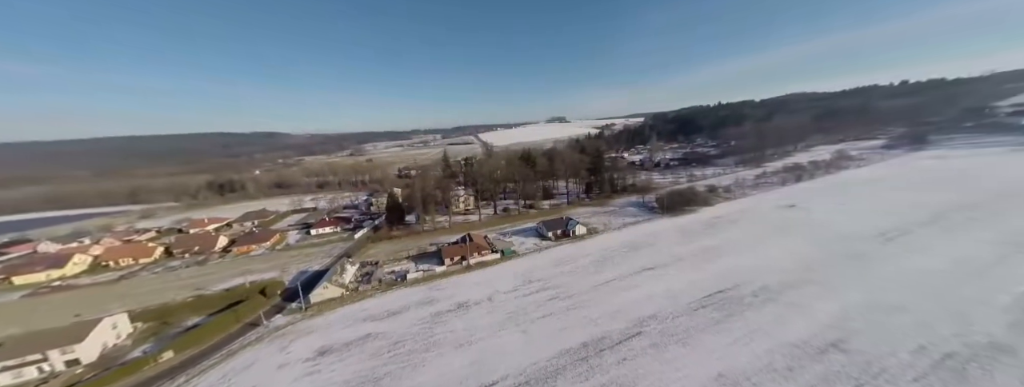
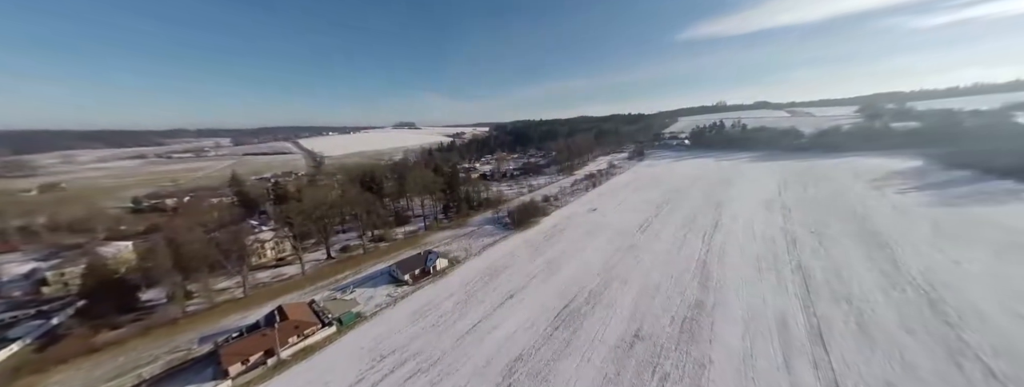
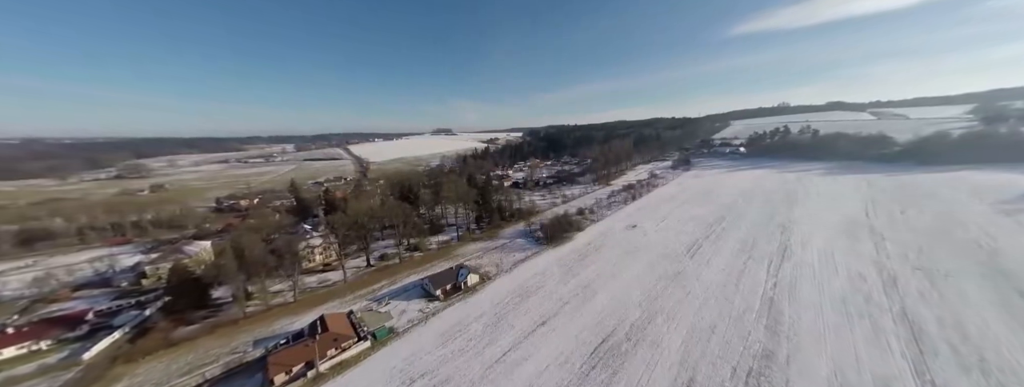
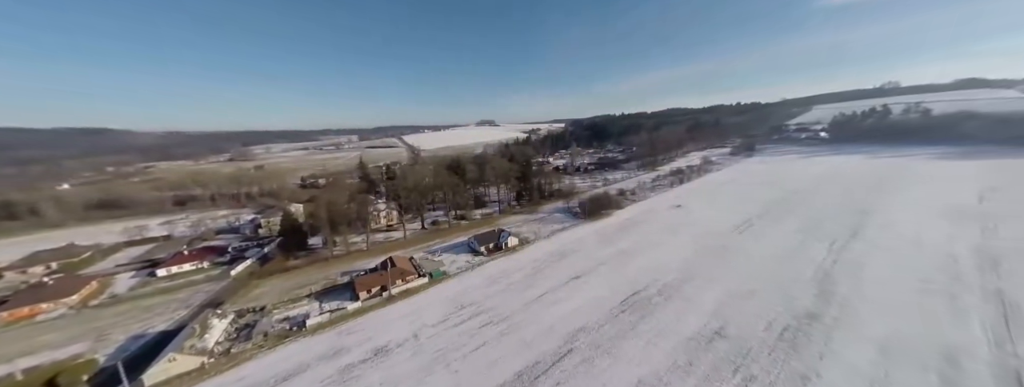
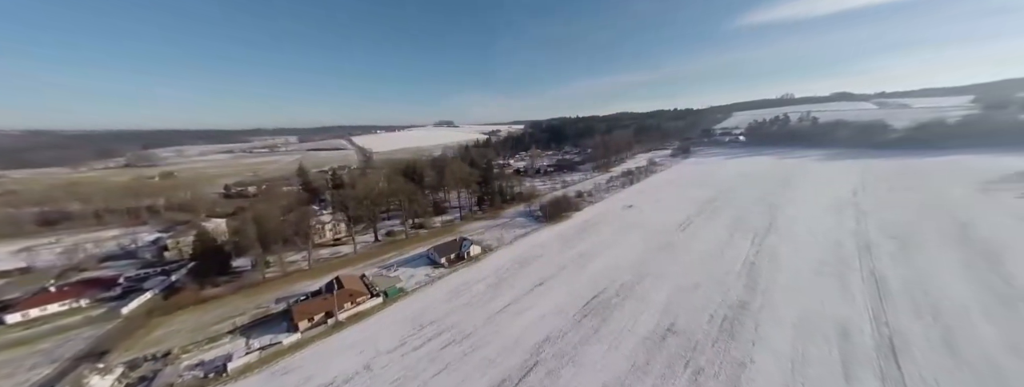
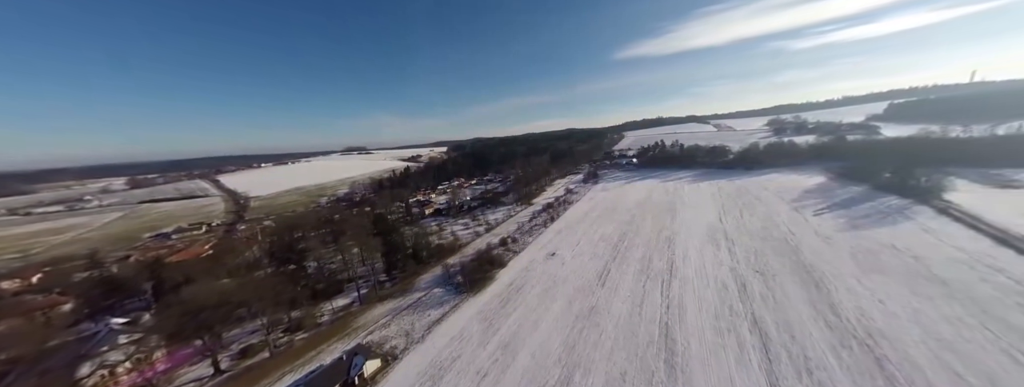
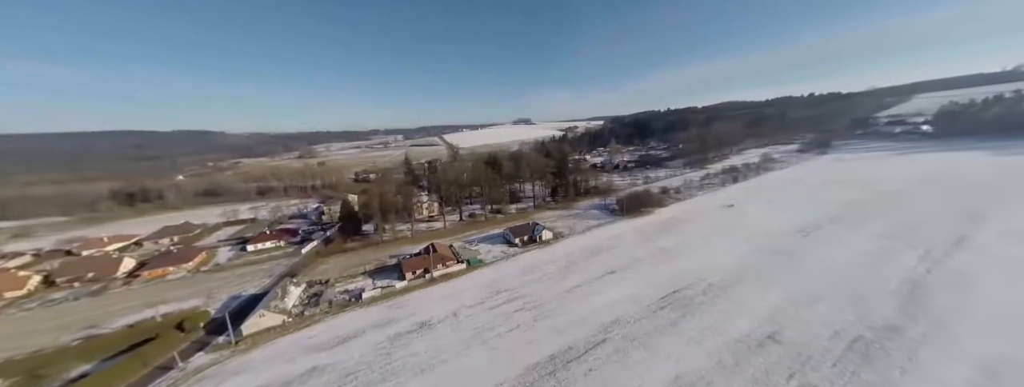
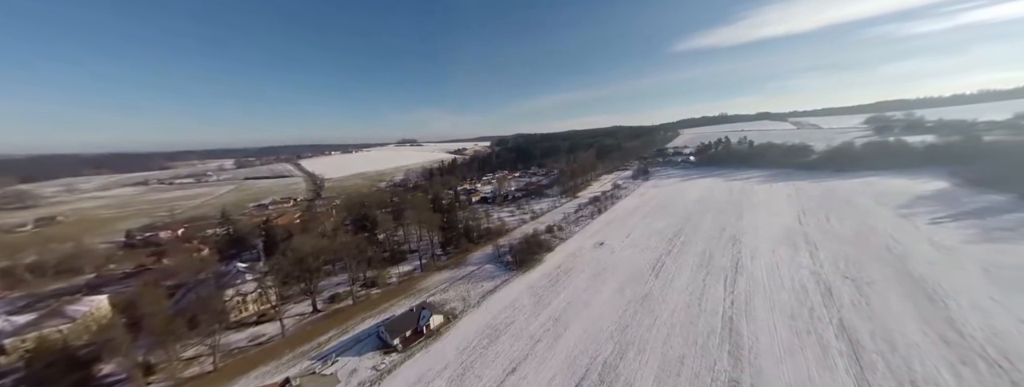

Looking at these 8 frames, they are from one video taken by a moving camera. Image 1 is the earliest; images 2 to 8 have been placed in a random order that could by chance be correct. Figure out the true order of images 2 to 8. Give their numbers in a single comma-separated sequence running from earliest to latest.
7, 4, 5, 2, 3, 8, 6
